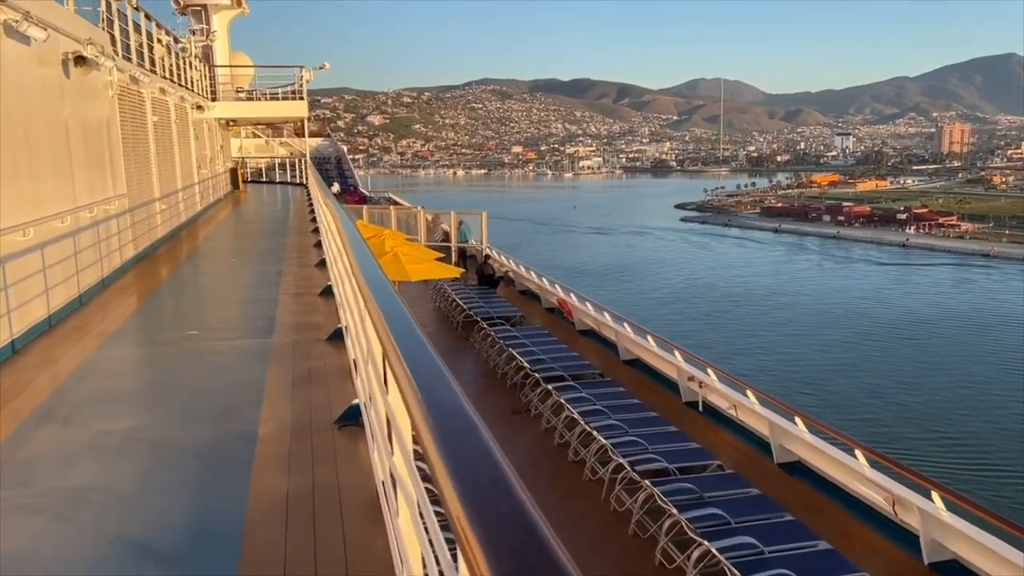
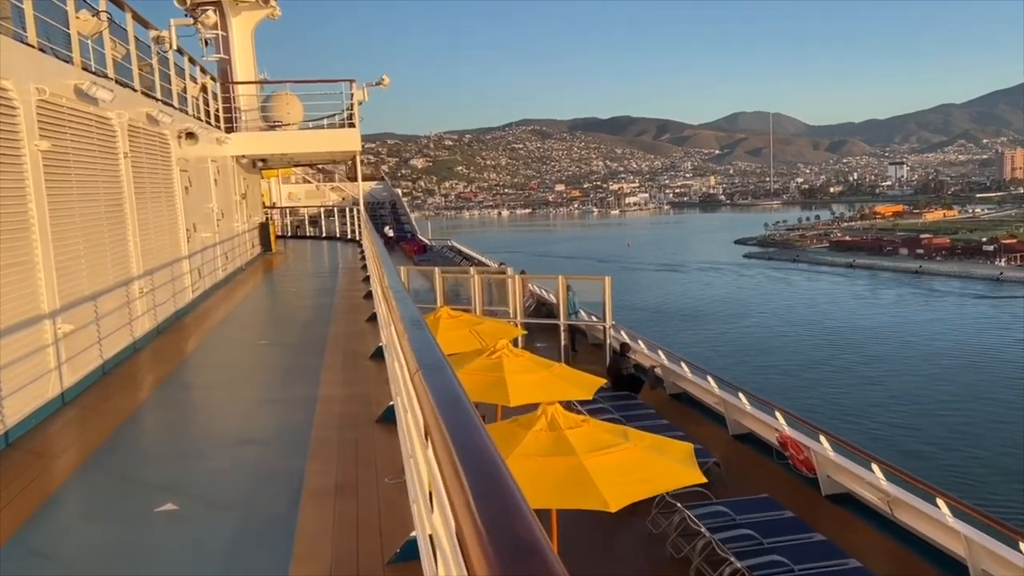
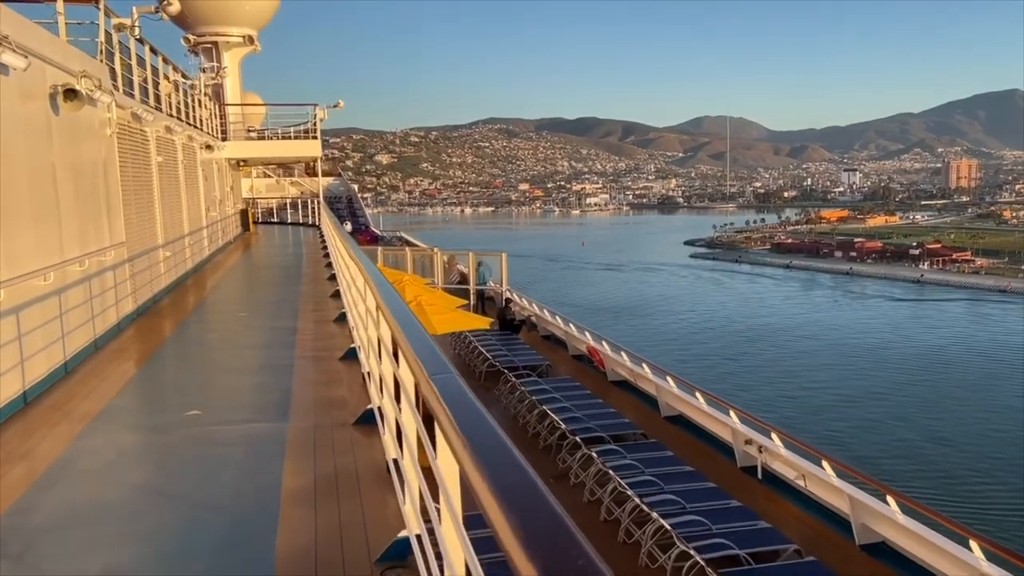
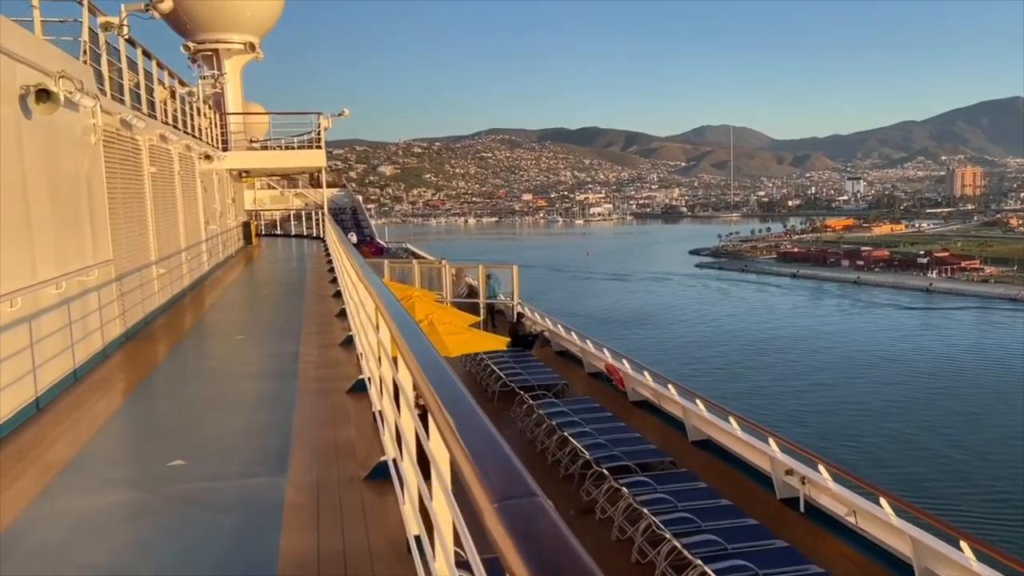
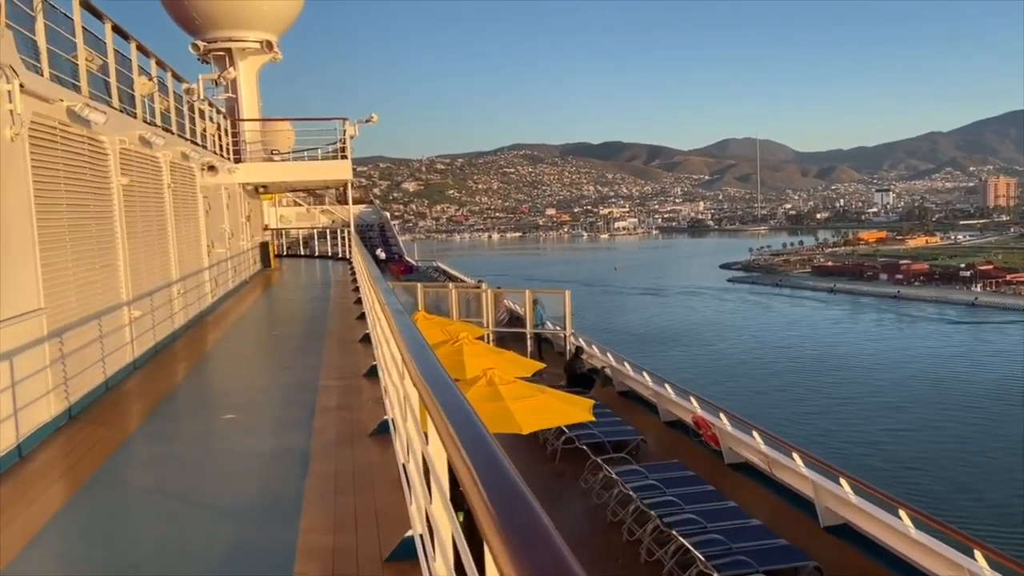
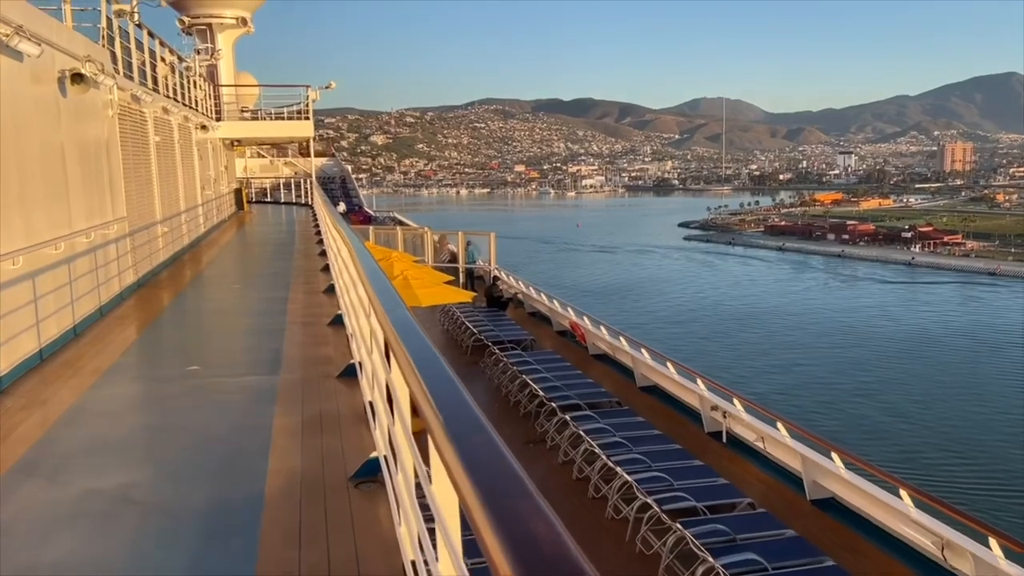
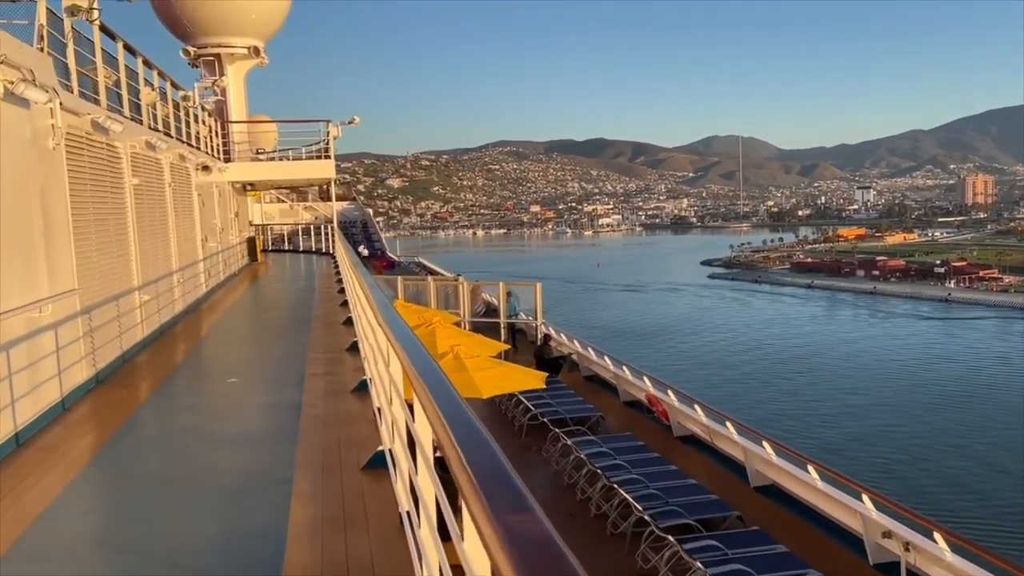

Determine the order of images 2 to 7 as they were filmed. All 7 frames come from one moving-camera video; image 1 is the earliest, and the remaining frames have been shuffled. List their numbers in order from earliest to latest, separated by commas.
6, 3, 4, 7, 5, 2
